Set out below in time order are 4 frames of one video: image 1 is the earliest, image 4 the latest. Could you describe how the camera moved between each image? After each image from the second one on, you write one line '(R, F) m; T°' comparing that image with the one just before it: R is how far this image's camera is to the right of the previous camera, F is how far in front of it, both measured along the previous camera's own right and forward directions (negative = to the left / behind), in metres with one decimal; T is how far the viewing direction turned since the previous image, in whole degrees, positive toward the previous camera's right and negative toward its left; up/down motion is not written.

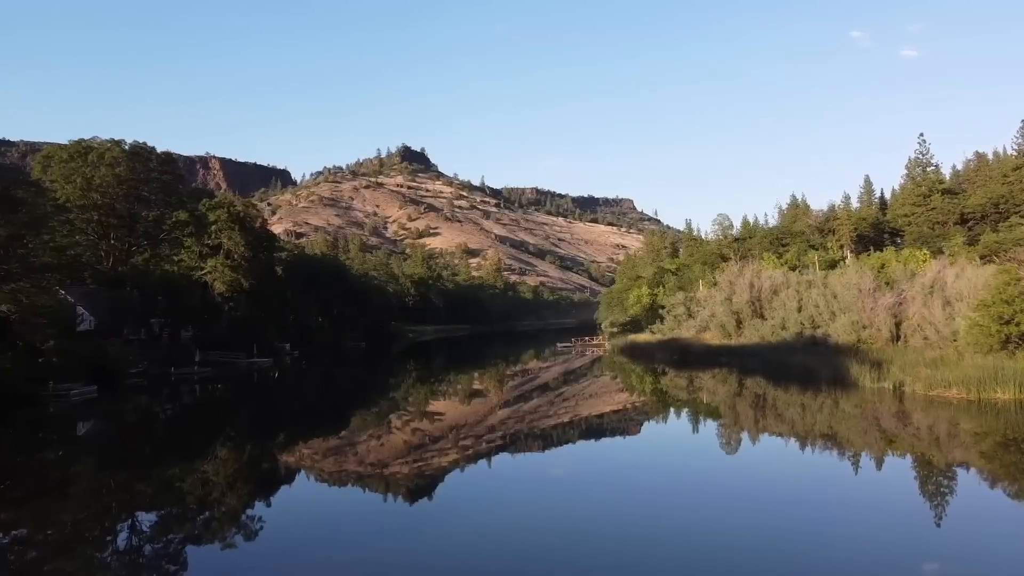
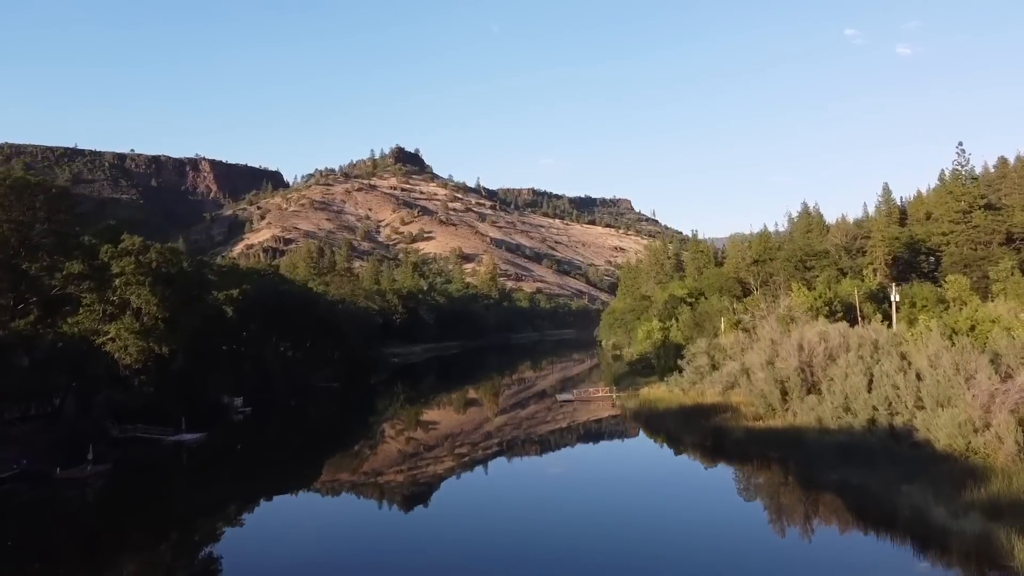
(+0.2, +4.7) m; 0°
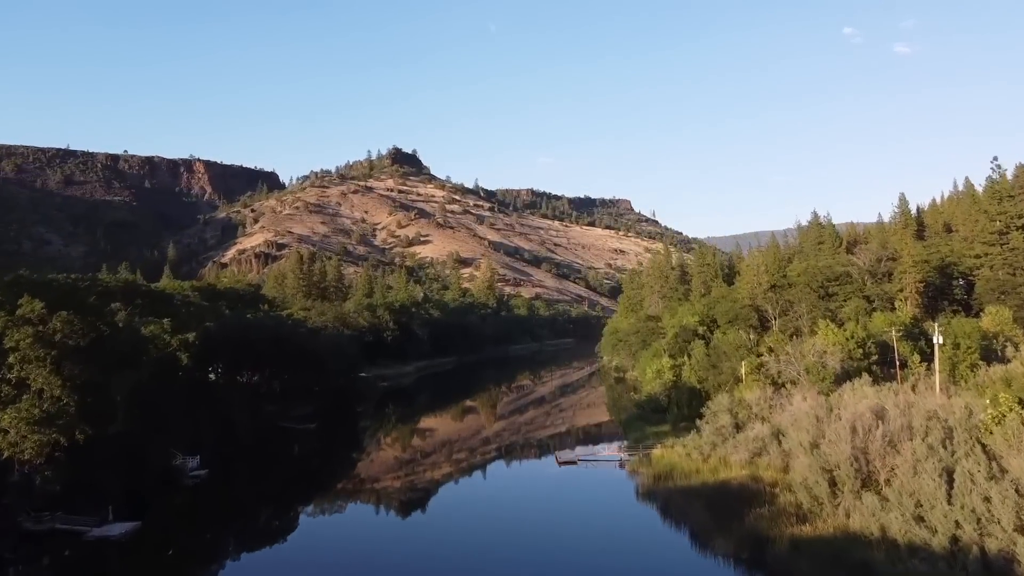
(+0.2, +3.3) m; 0°
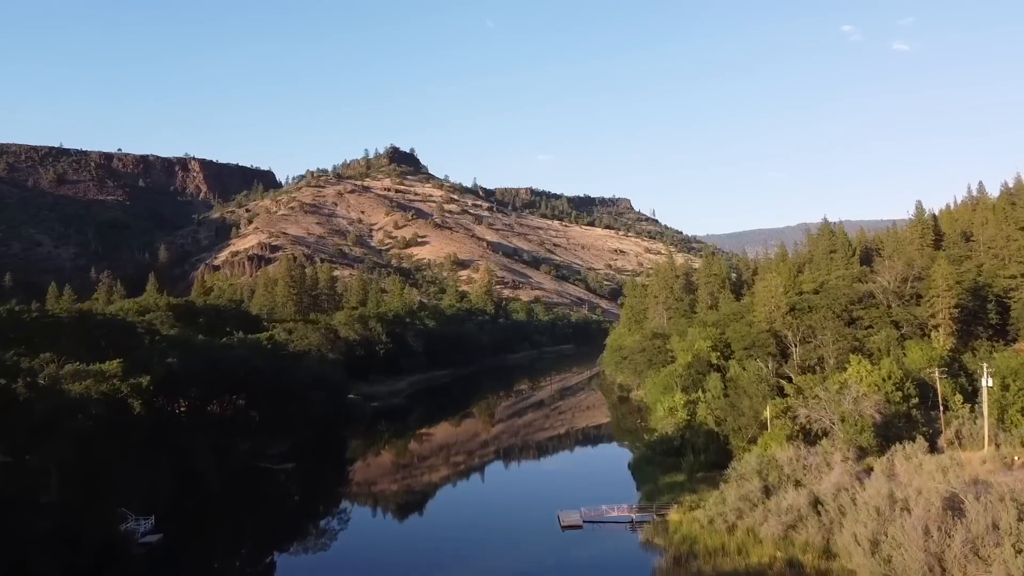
(+0.1, +2.8) m; 0°
